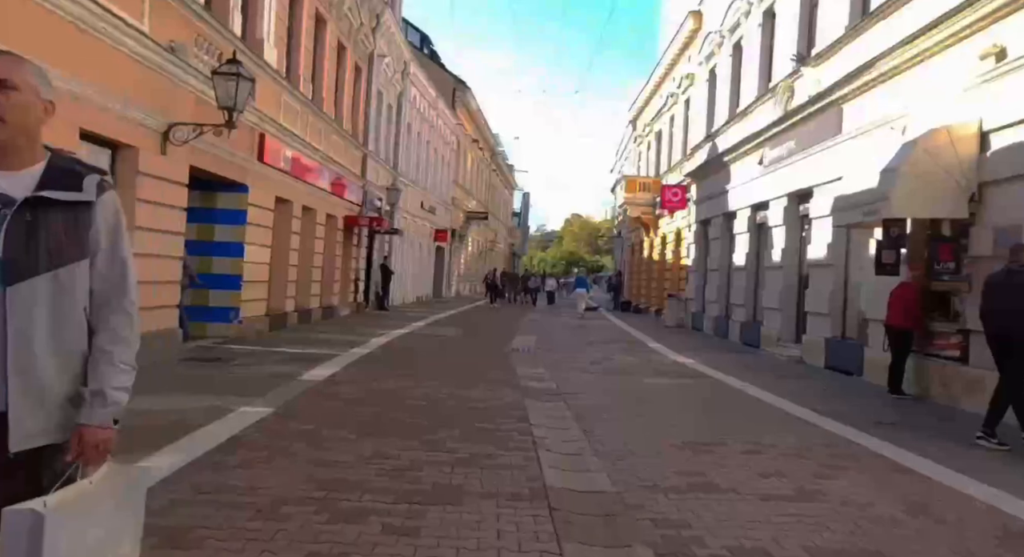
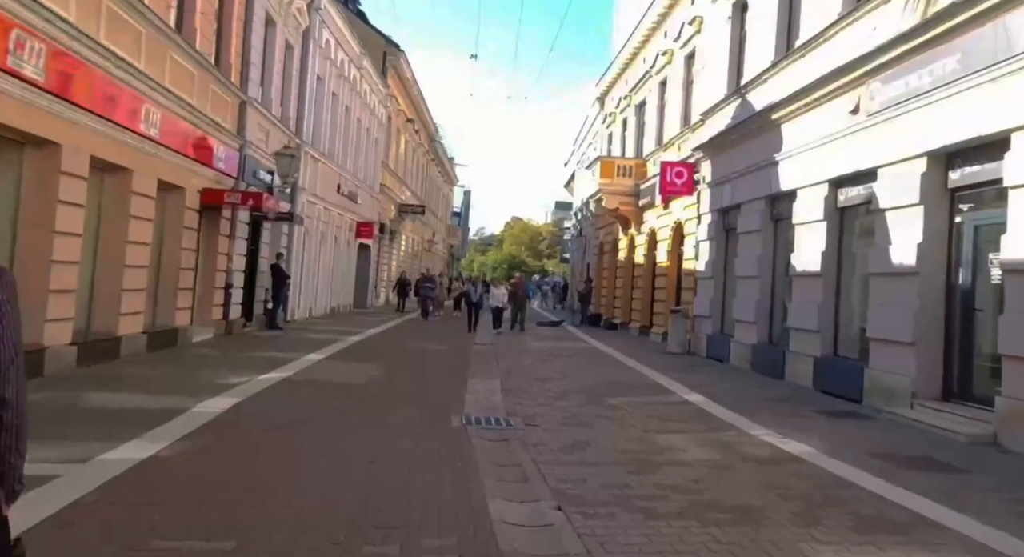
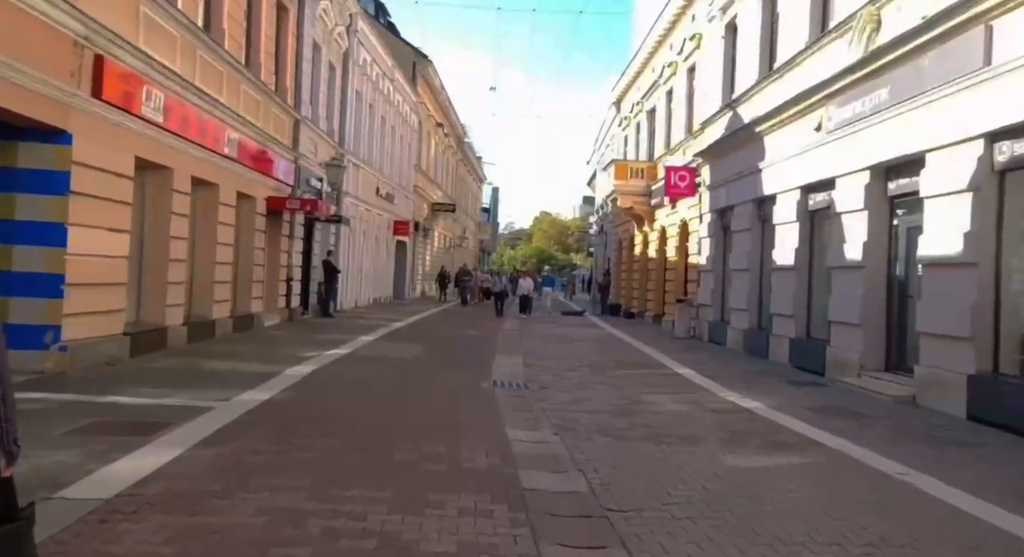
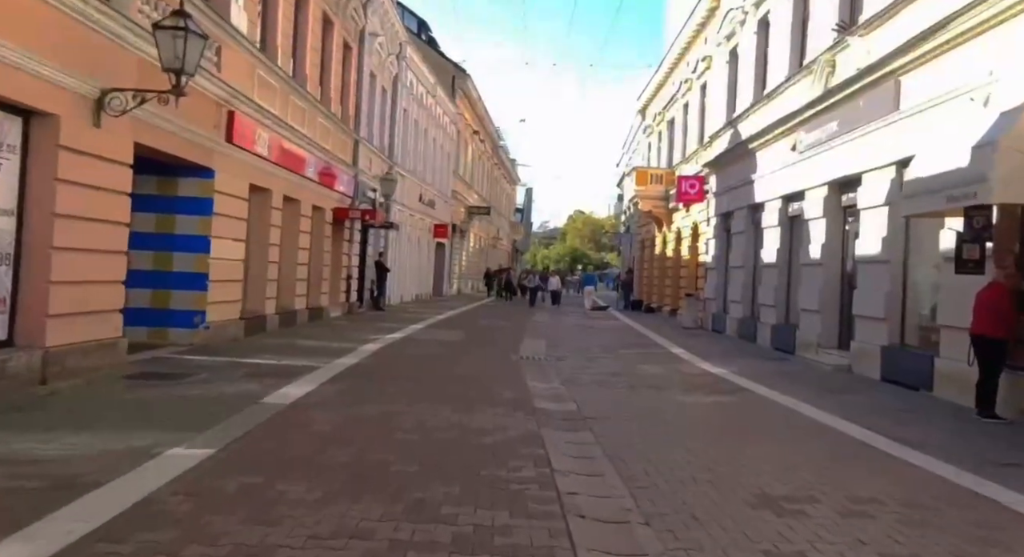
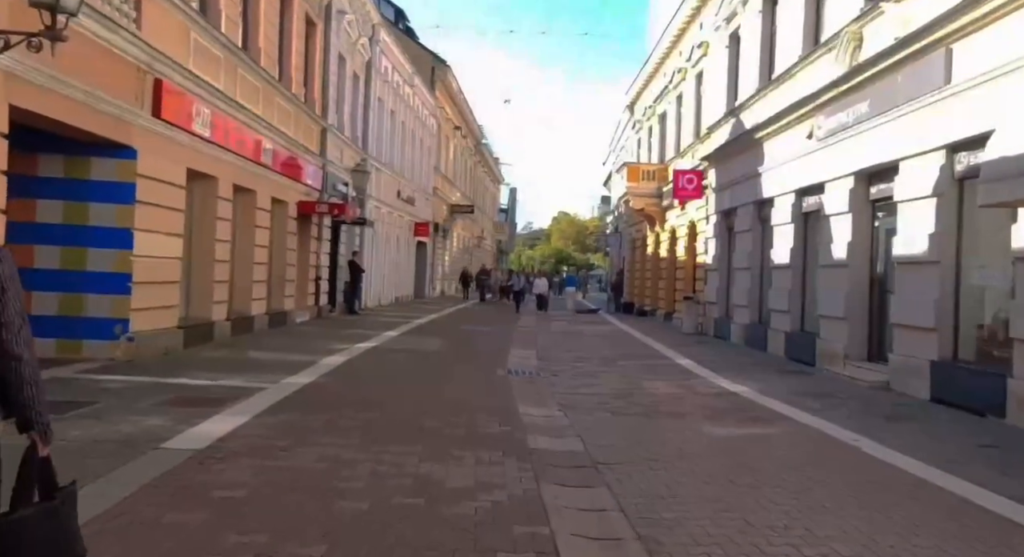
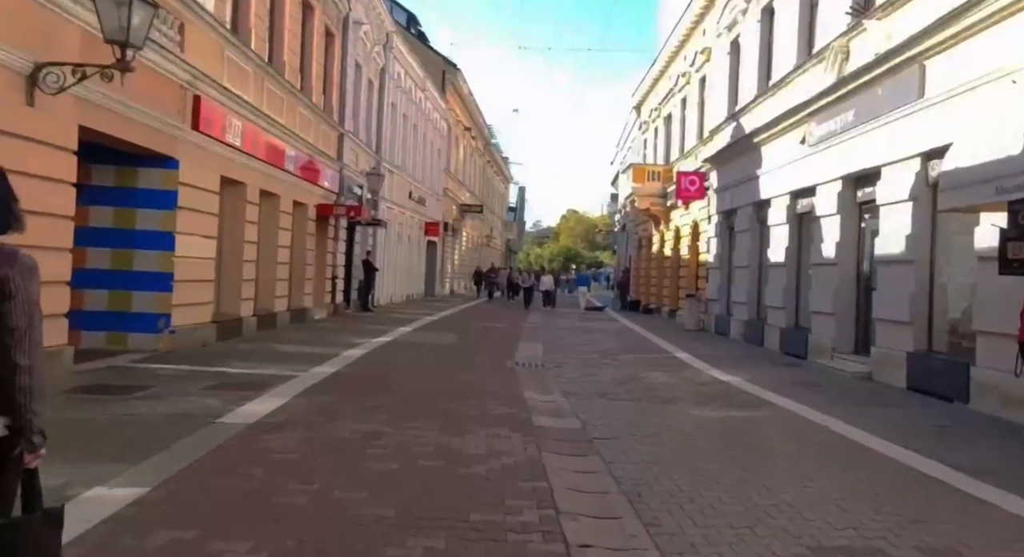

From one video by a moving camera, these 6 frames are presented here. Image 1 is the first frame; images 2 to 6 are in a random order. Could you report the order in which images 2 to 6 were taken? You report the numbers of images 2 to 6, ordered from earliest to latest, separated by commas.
4, 6, 5, 3, 2
